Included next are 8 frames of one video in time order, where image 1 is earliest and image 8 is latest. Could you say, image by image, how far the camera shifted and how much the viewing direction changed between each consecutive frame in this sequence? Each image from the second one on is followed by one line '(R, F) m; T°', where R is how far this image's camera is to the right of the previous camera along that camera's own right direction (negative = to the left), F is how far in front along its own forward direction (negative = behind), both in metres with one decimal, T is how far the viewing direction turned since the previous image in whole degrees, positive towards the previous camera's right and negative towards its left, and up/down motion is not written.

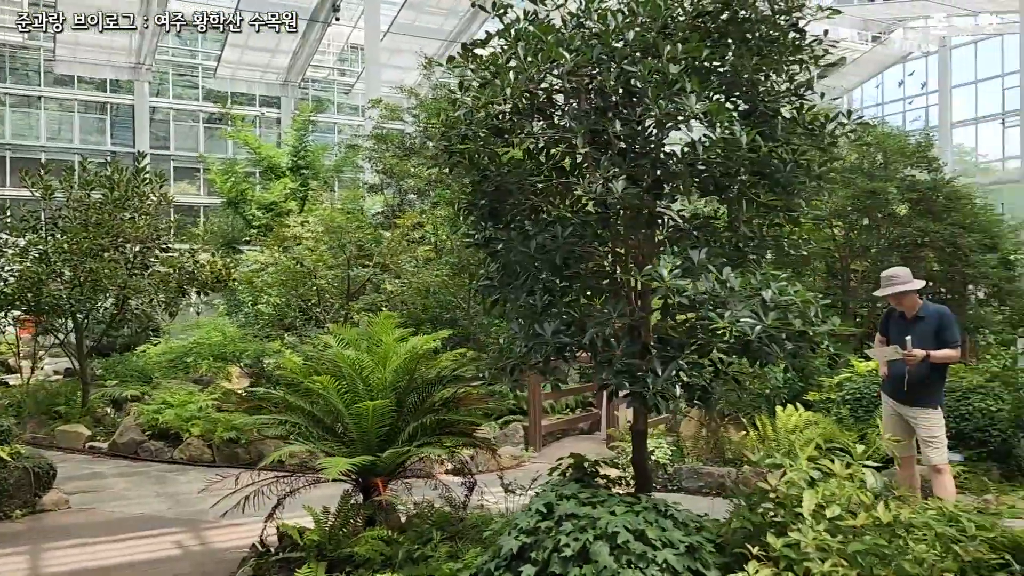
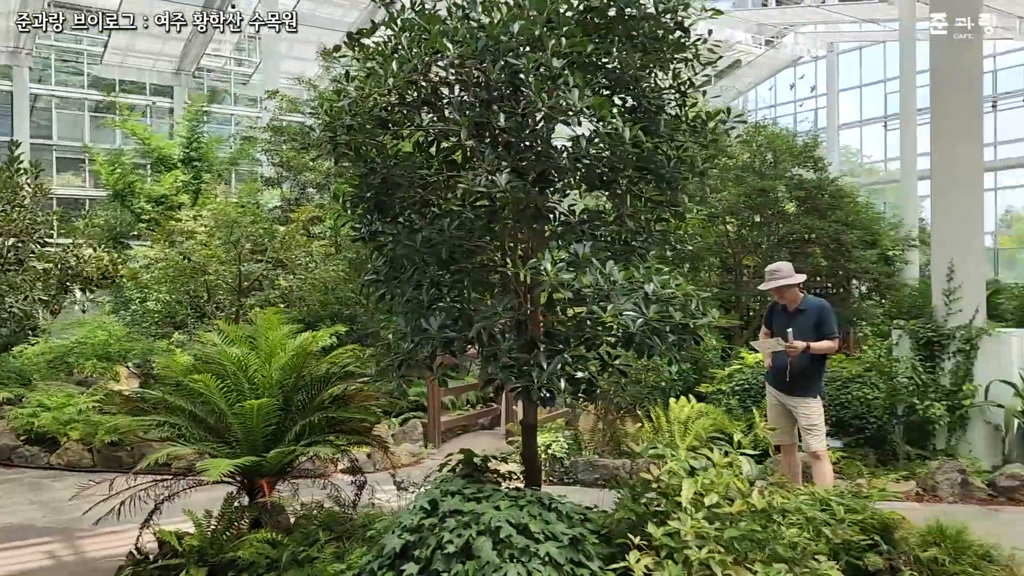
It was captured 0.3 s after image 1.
(+0.1, 0.0) m; +6°
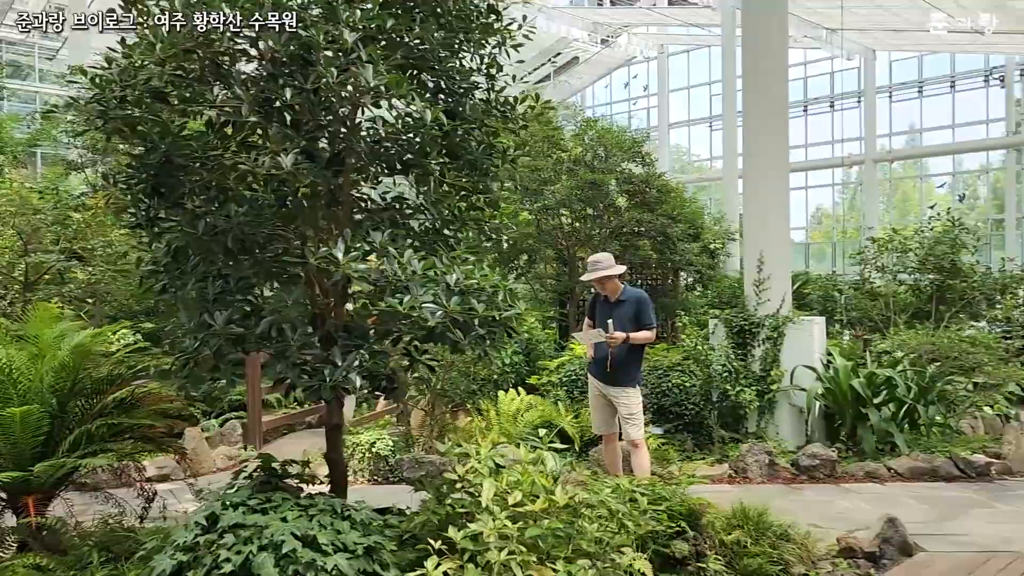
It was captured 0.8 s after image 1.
(+0.1, +0.1) m; +10°
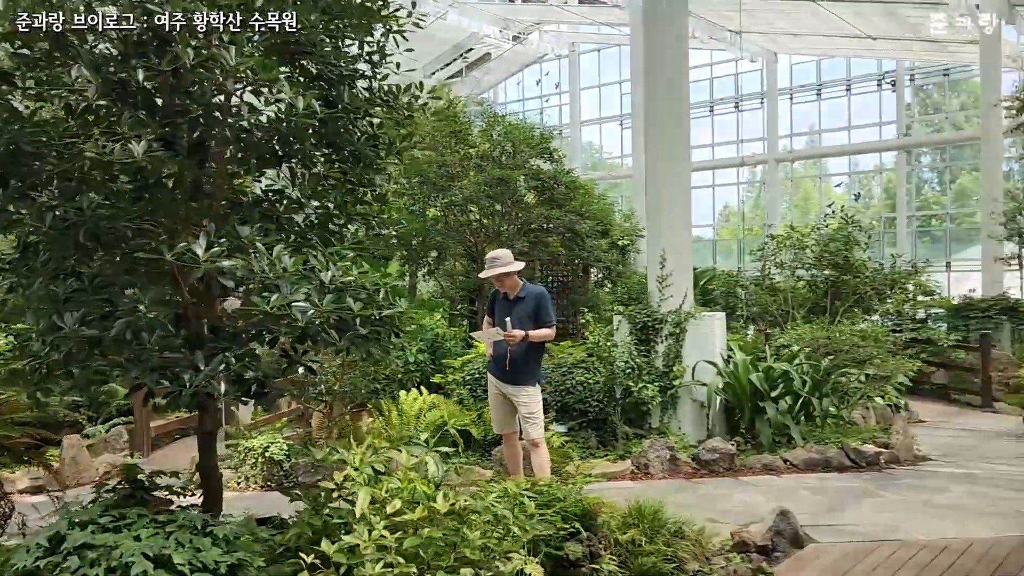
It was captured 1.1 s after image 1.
(+0.1, +0.1) m; +6°
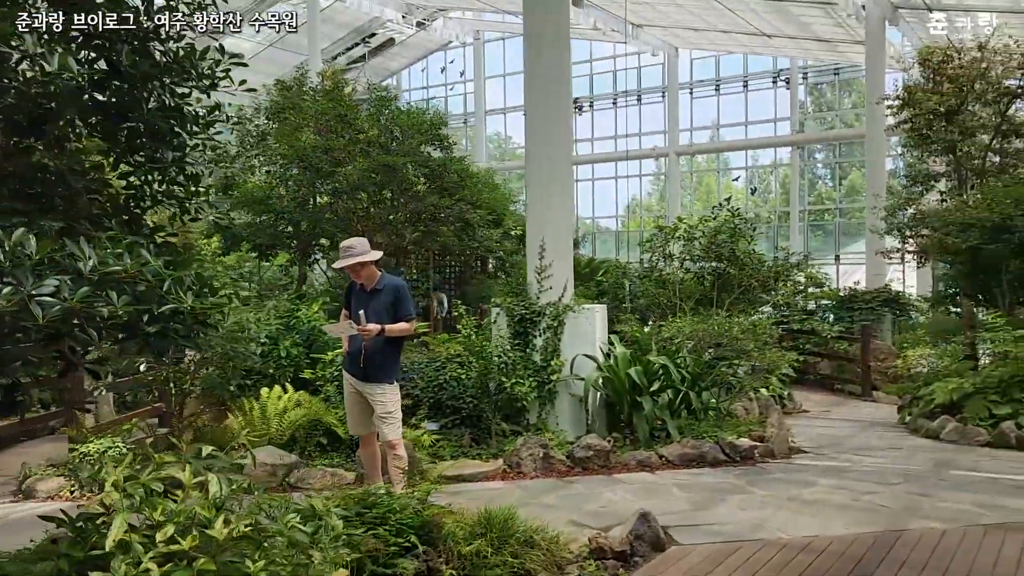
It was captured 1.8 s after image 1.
(+0.3, +0.2) m; +6°
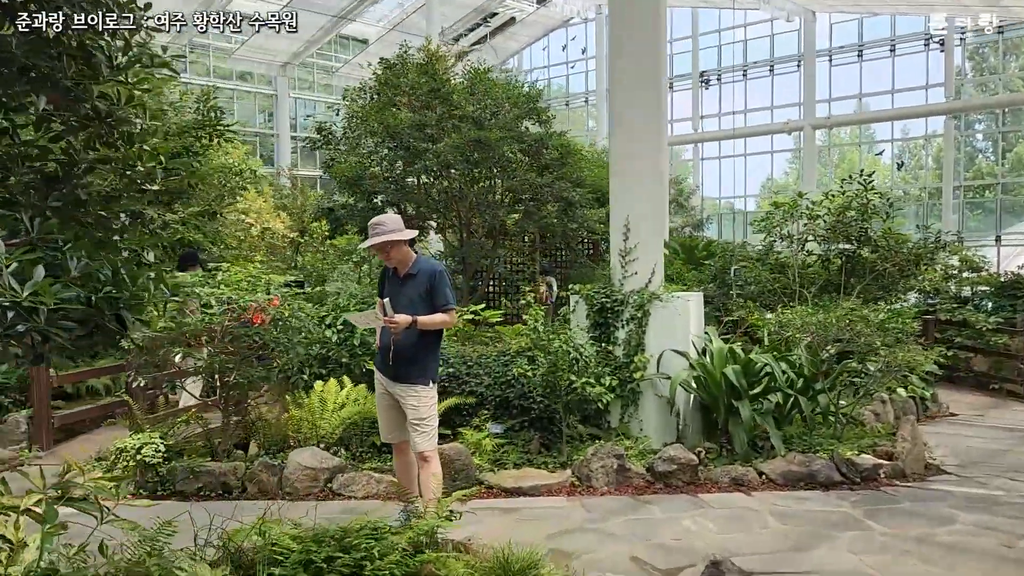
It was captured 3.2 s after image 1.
(+0.3, +0.7) m; -9°
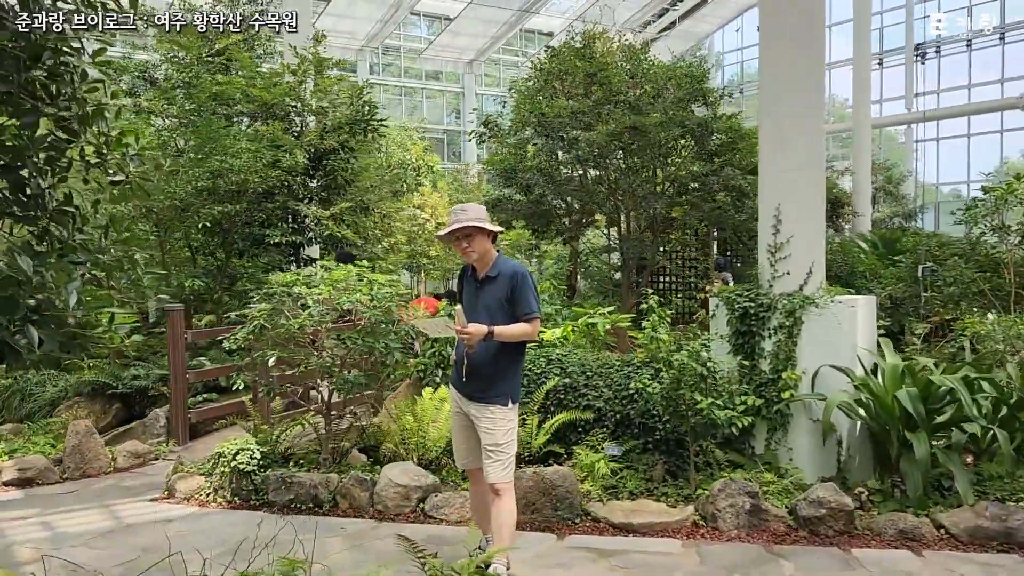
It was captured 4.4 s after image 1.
(+0.4, +0.6) m; -13°
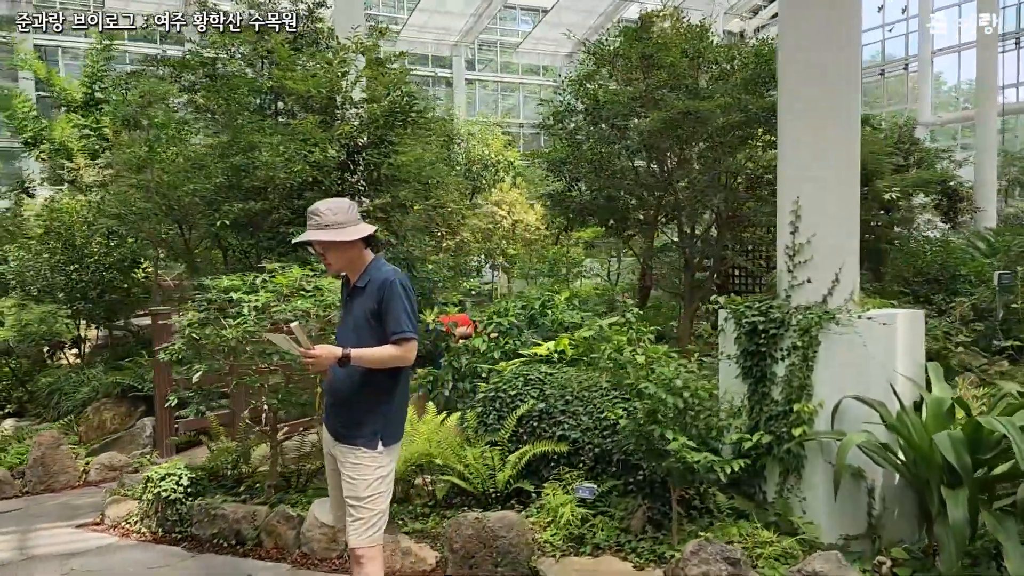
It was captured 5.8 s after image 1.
(+0.7, +0.7) m; -8°
